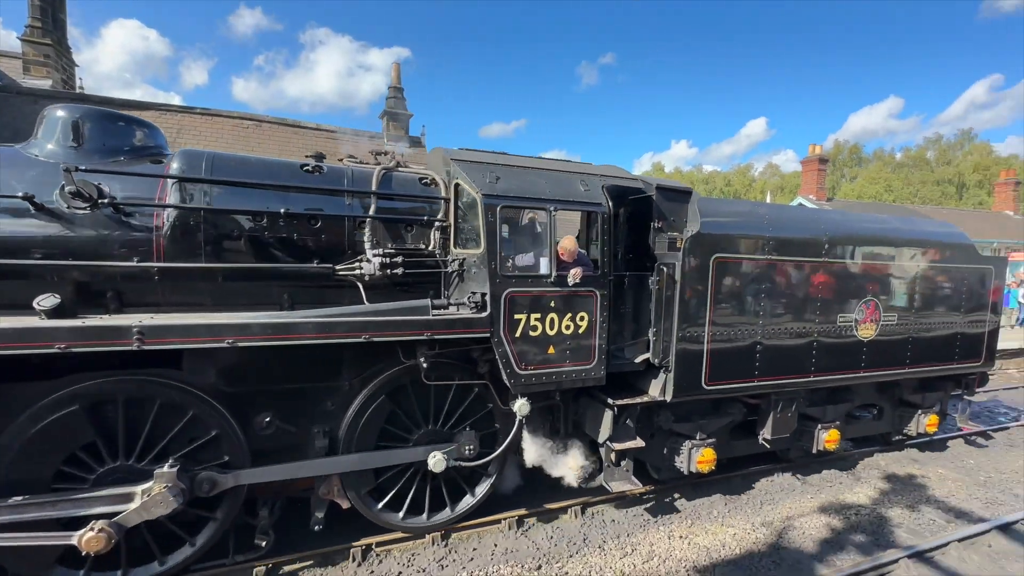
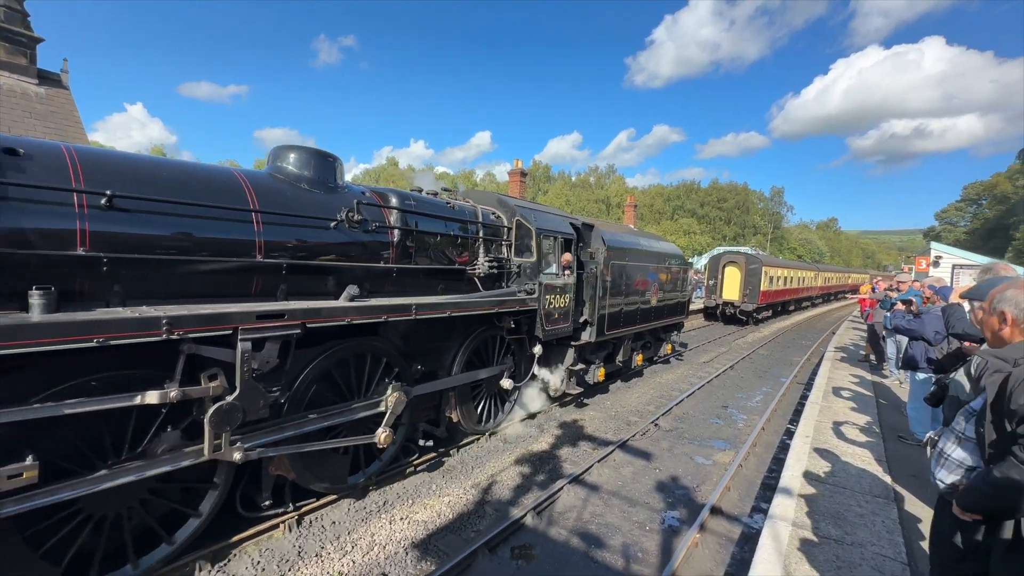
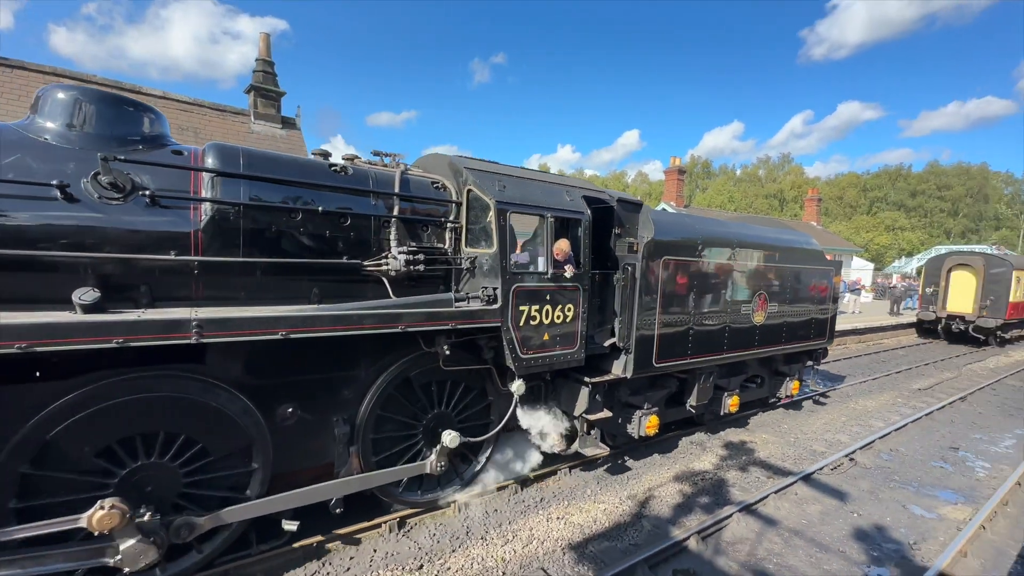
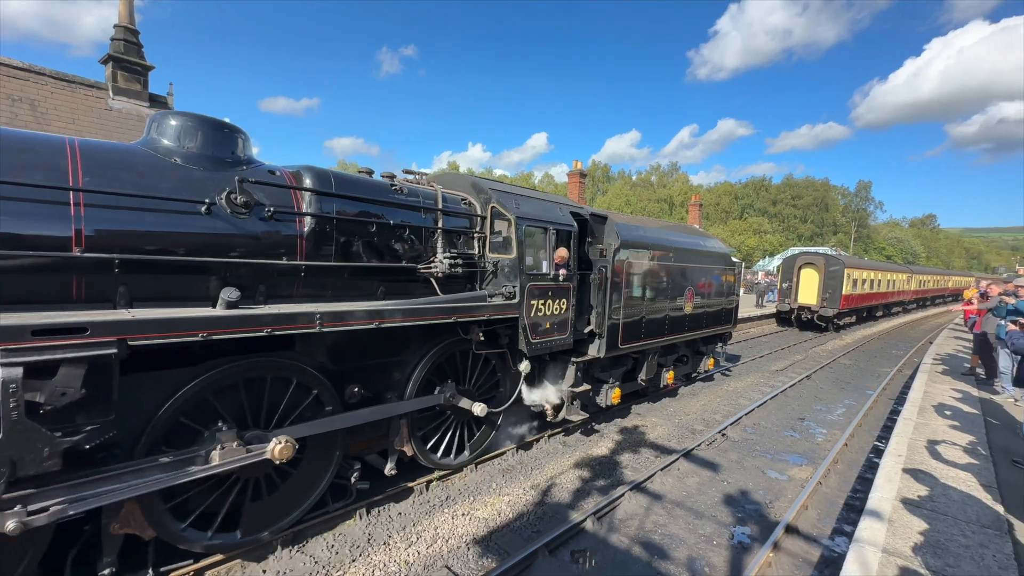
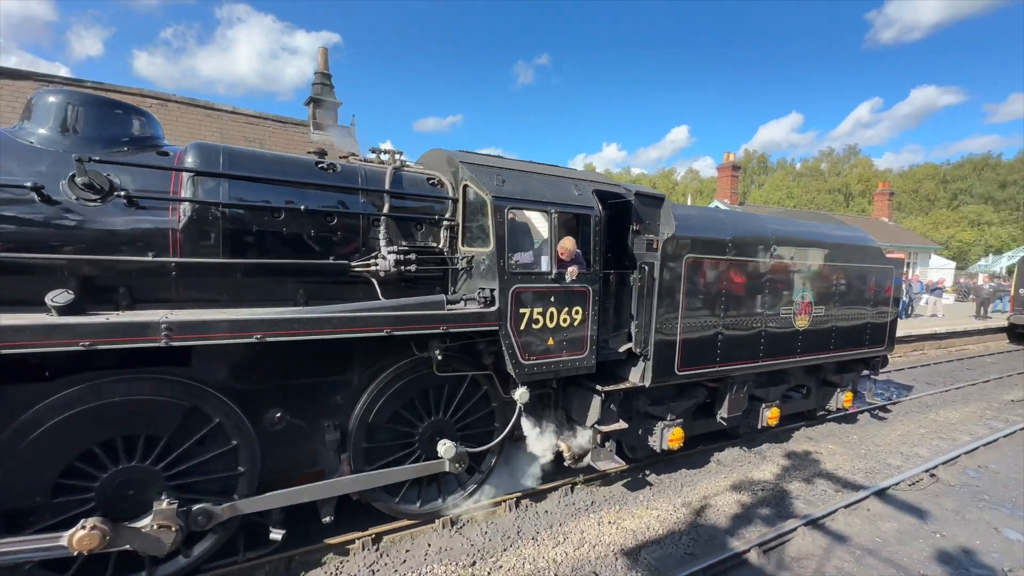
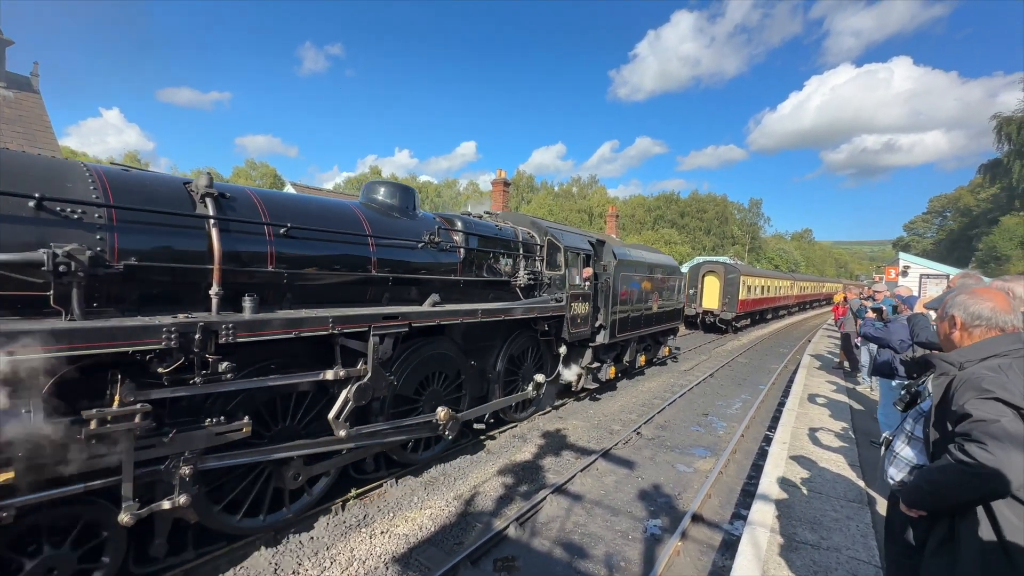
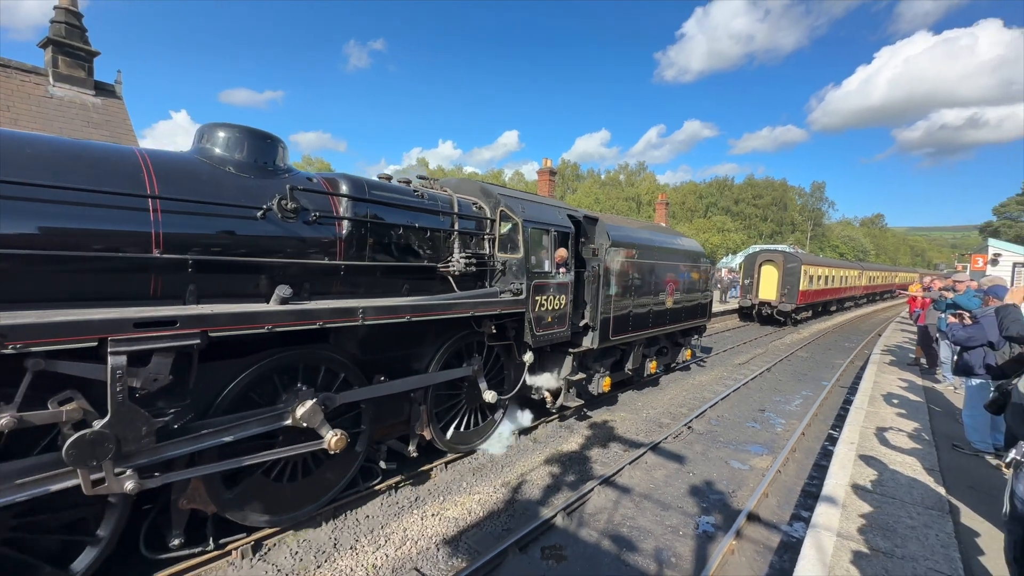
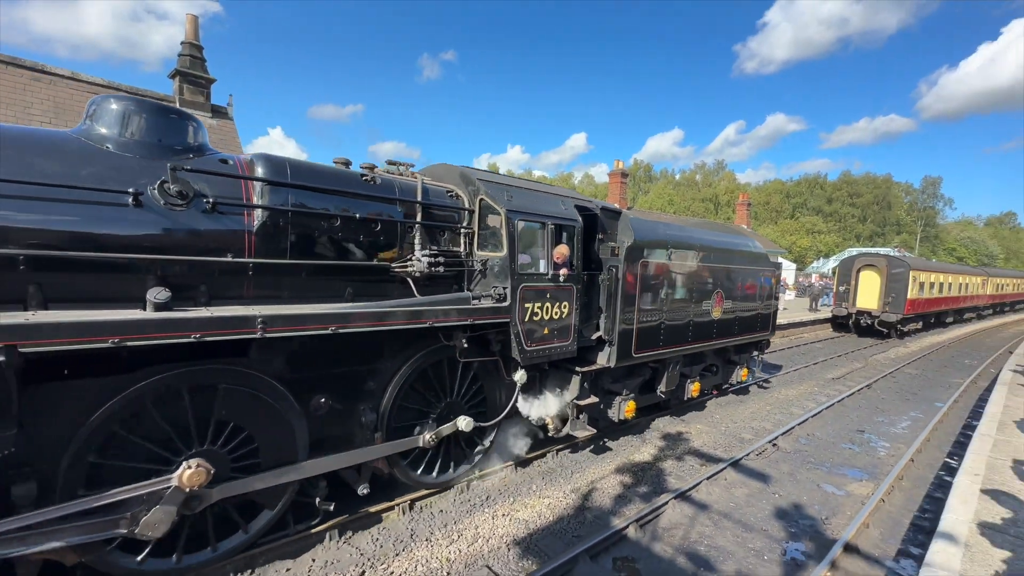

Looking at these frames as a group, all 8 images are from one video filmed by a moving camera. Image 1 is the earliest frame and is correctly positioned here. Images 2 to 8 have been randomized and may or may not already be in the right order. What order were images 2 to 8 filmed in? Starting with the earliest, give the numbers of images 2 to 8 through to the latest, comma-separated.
5, 3, 8, 4, 7, 2, 6
